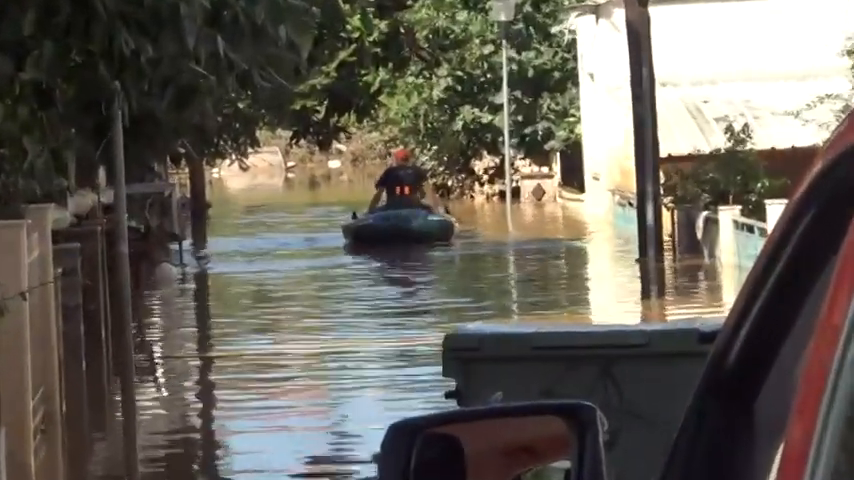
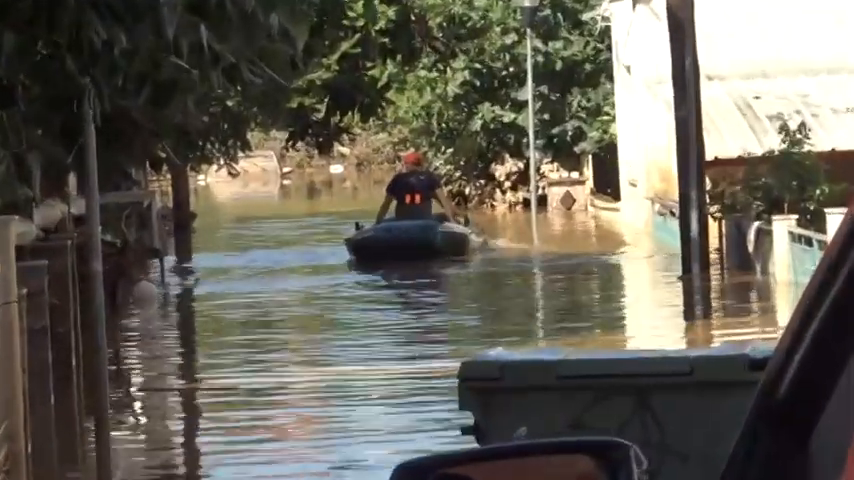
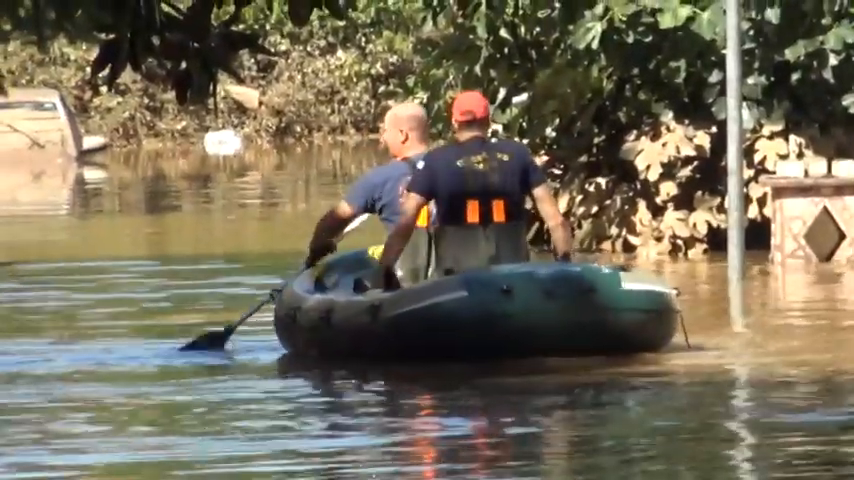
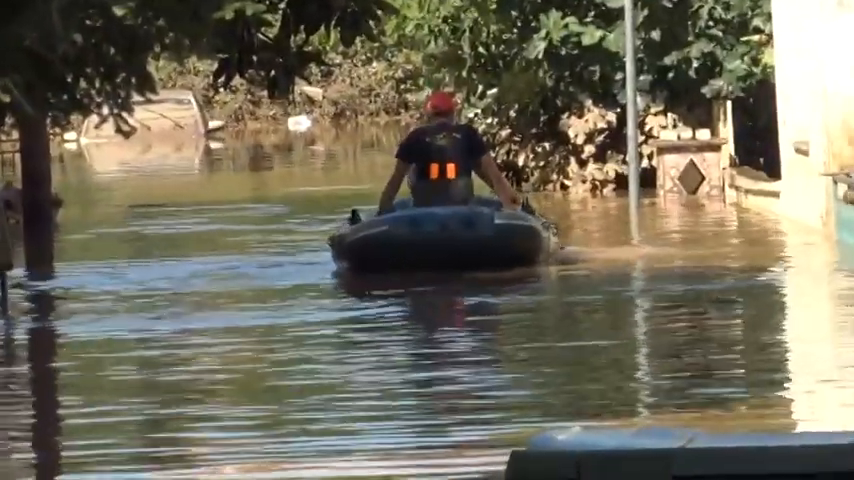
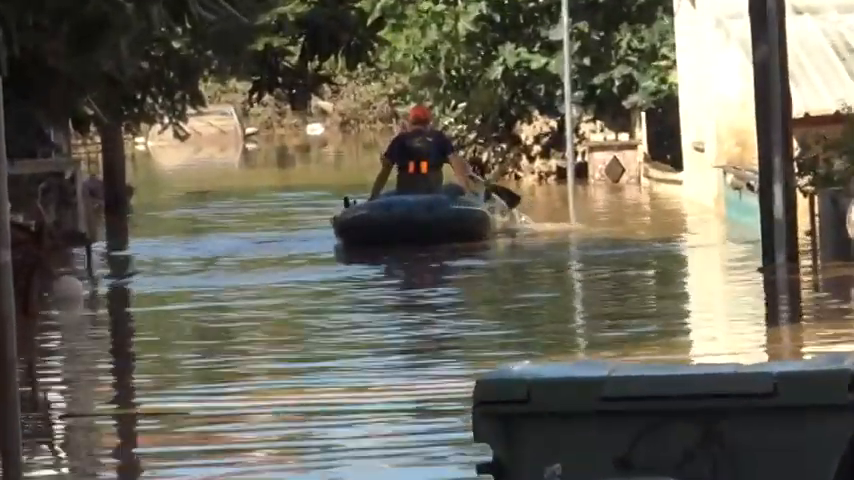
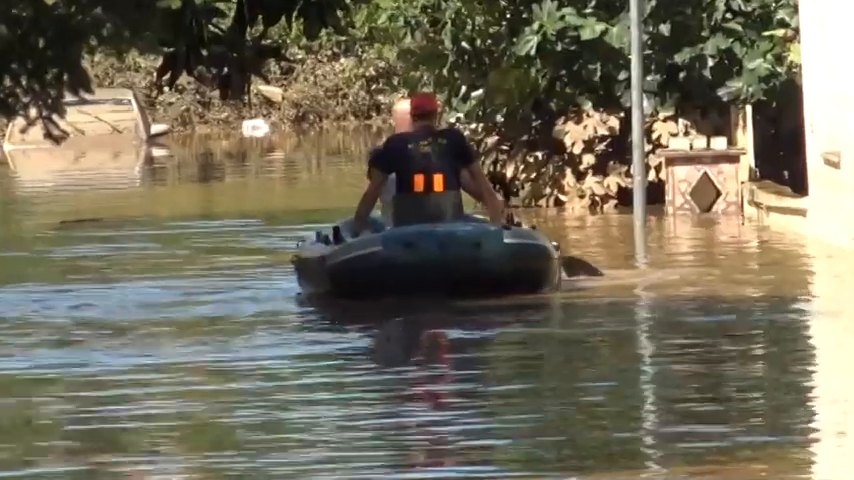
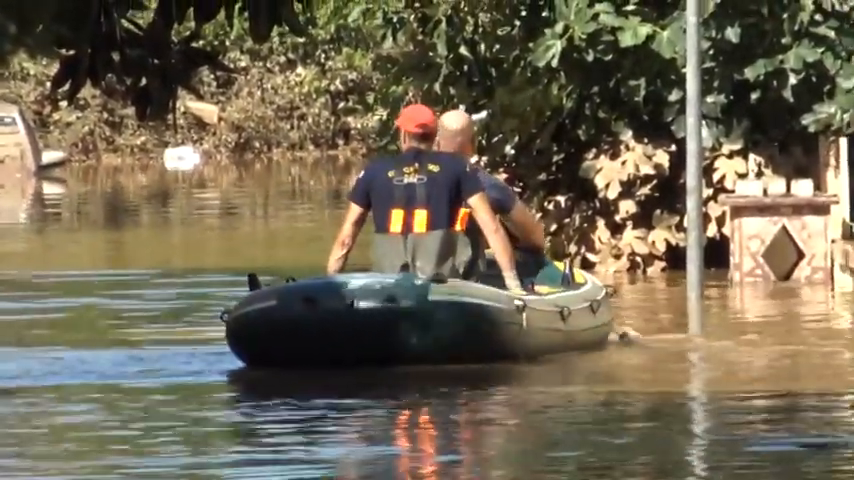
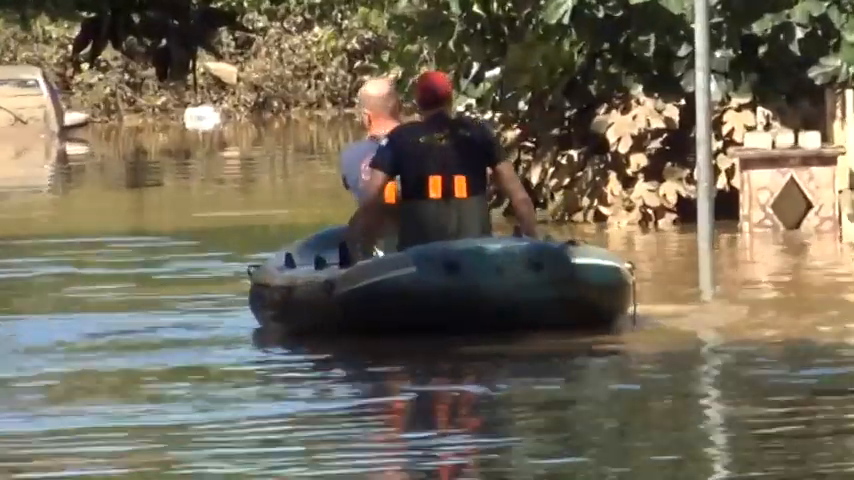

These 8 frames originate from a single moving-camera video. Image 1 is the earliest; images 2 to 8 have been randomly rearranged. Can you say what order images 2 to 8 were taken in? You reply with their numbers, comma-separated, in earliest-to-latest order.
2, 5, 4, 6, 8, 3, 7
